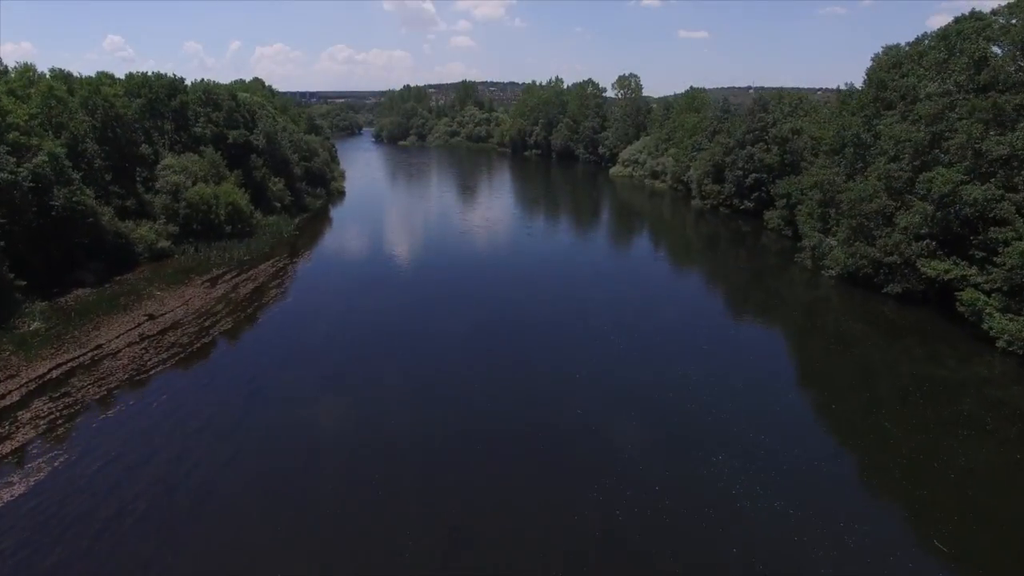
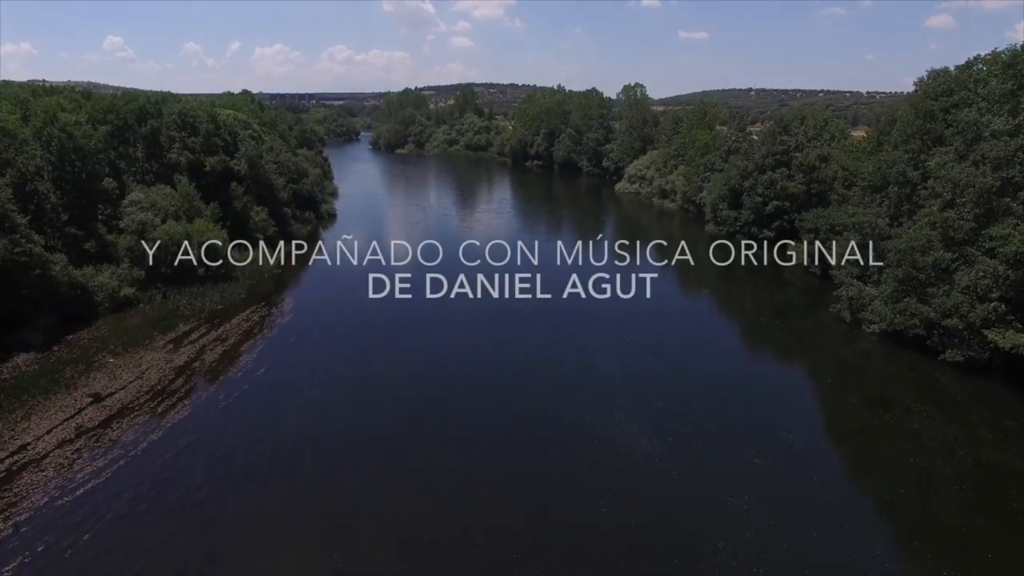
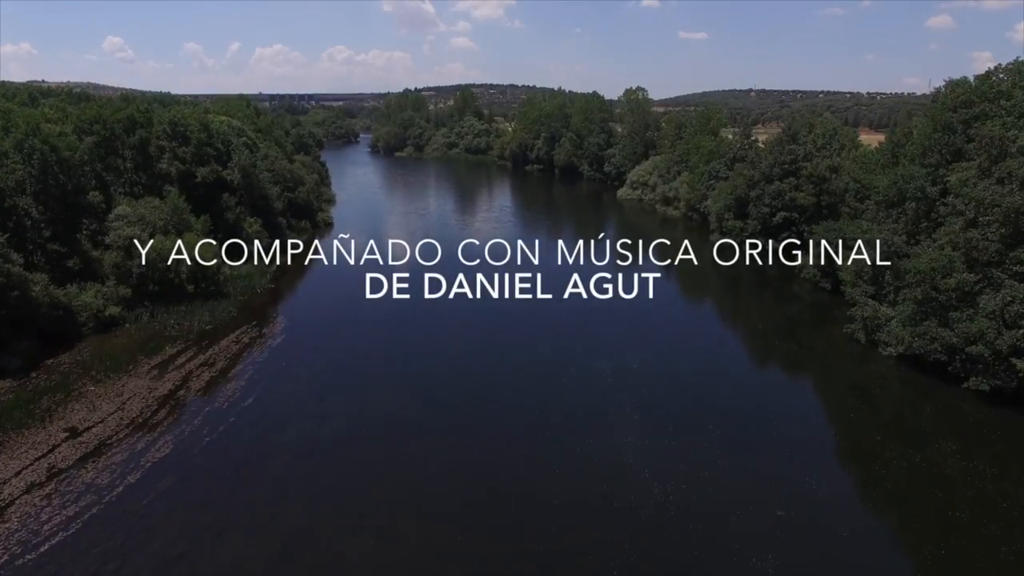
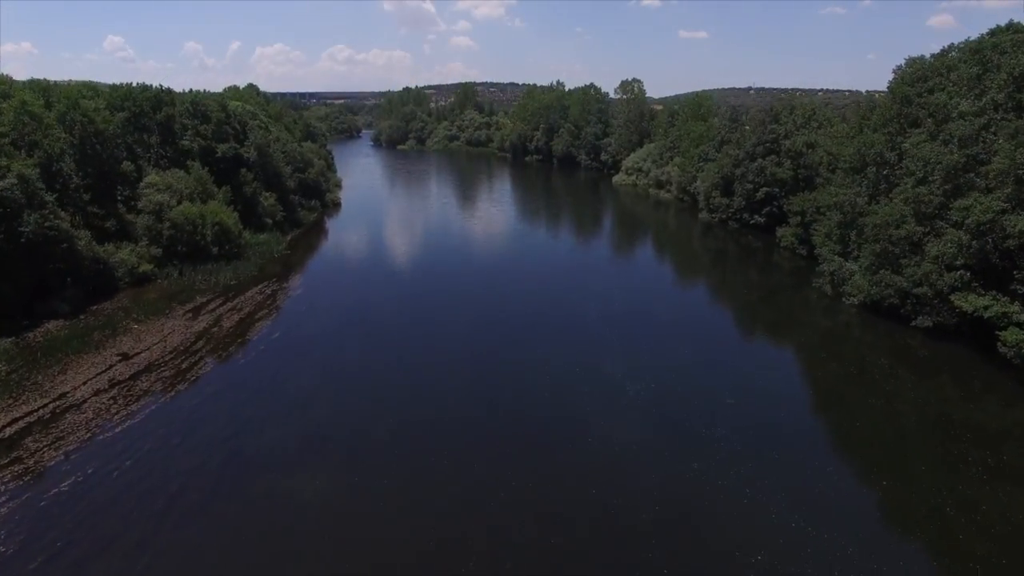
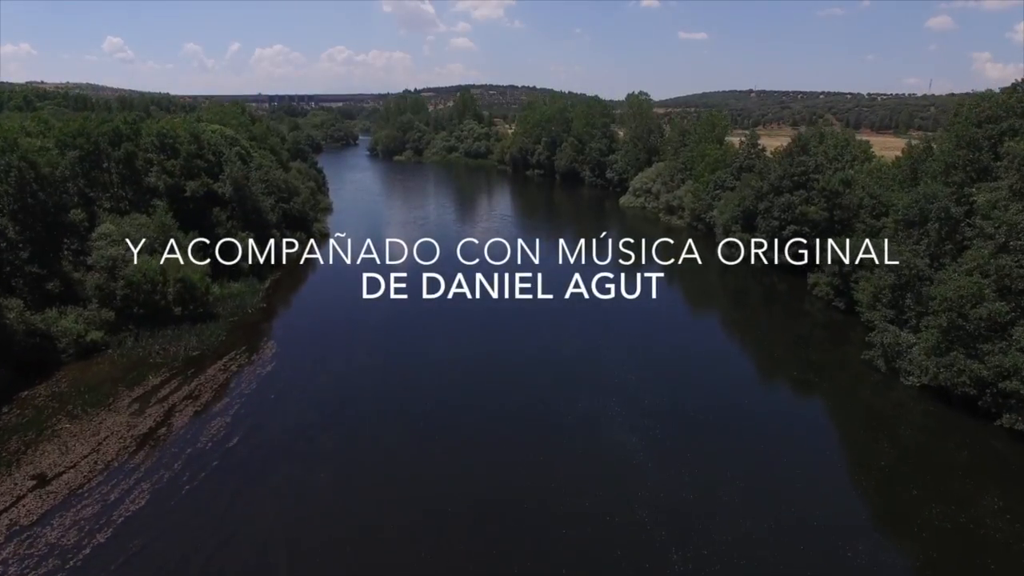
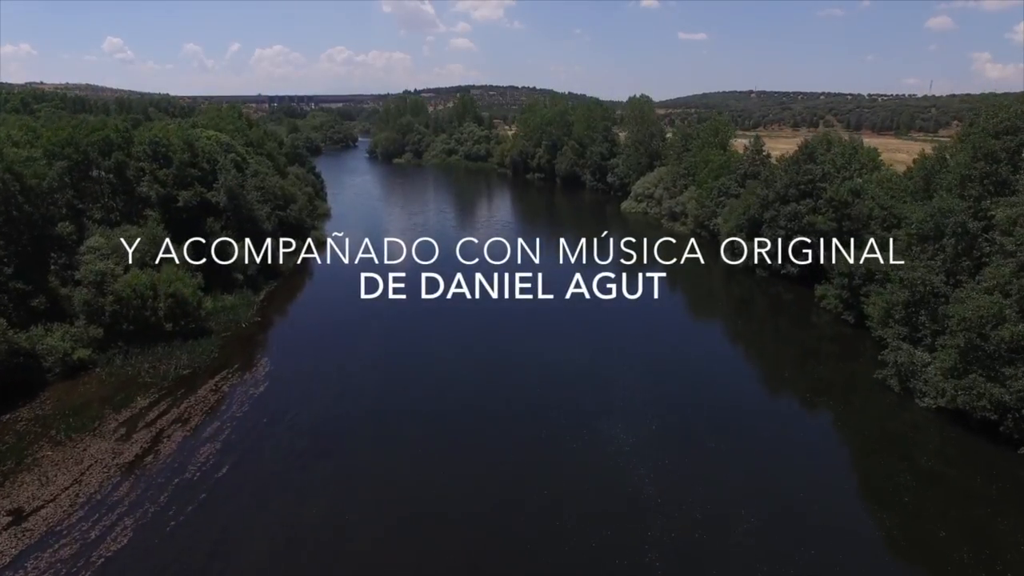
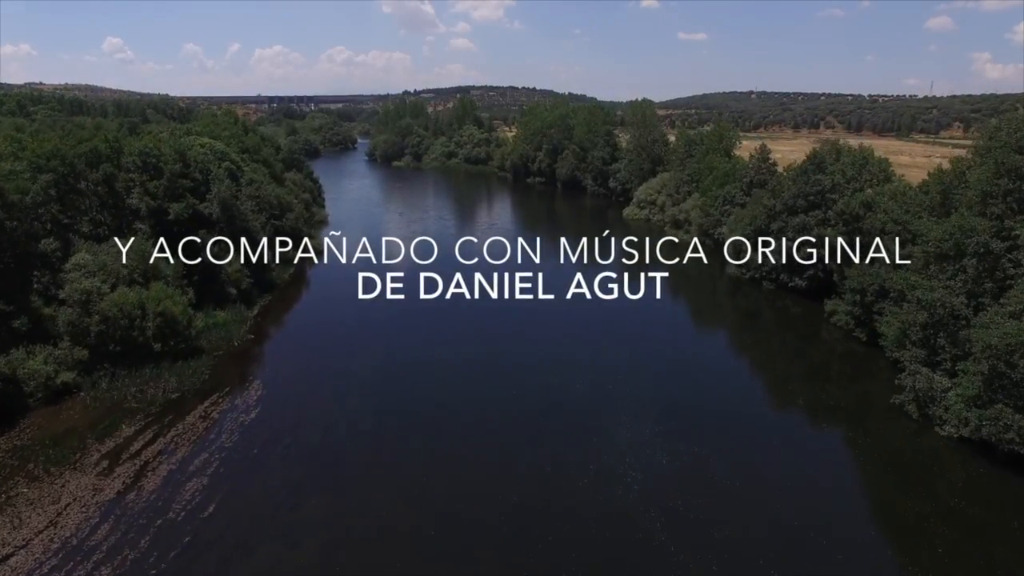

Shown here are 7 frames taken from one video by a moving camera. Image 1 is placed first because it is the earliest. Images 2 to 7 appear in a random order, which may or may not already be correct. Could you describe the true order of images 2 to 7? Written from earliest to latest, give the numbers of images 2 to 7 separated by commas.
4, 2, 3, 5, 6, 7
